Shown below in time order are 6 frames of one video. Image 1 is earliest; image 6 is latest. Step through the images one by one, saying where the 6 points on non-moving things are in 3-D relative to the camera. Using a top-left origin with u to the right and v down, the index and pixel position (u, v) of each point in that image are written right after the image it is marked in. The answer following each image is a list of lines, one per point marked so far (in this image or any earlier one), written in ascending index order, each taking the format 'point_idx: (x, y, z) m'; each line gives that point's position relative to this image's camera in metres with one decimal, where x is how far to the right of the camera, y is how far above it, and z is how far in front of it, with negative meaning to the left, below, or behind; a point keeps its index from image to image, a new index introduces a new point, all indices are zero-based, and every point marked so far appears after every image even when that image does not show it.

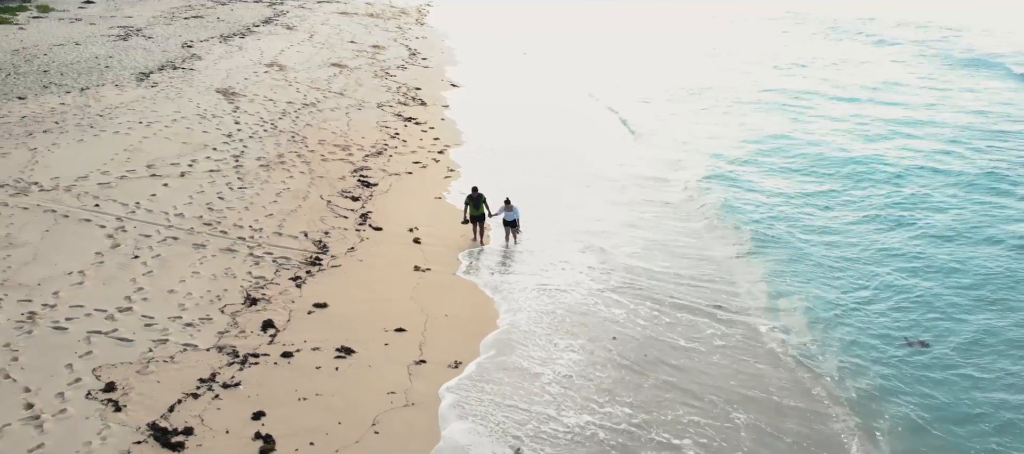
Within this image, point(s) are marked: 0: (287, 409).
0: (-2.6, -2.2, +9.5) m
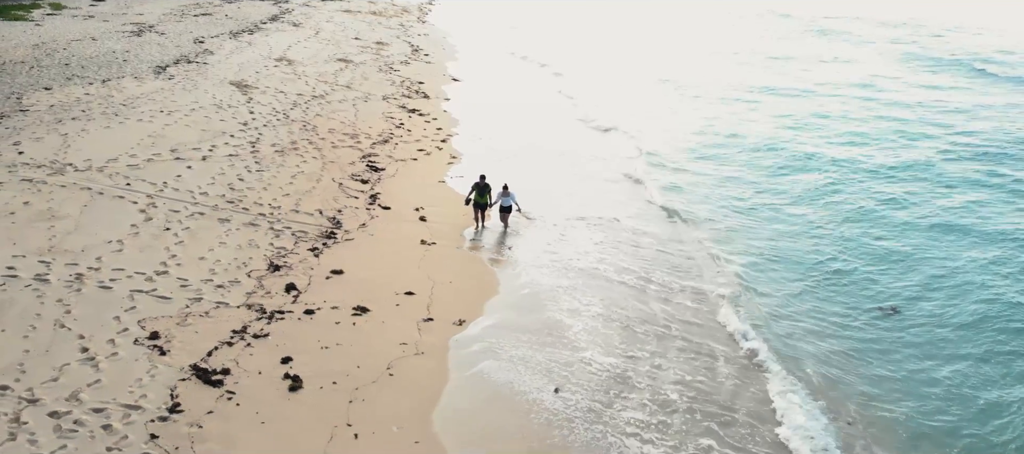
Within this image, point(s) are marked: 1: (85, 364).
0: (-2.7, -1.7, +10.7) m
1: (-5.1, -1.7, +9.7) m
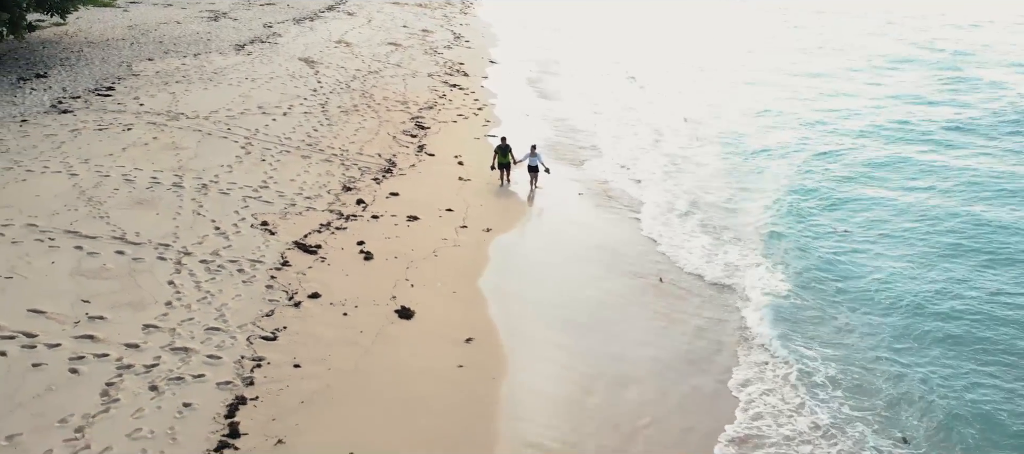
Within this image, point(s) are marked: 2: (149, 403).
0: (-2.4, -0.3, +14.4) m
1: (-4.9, -0.2, +13.5) m
2: (-4.1, -2.0, +9.1) m
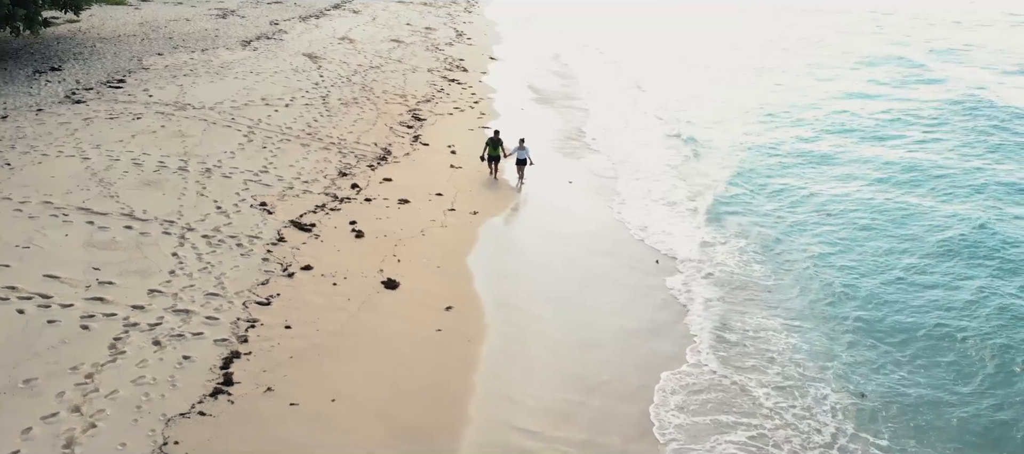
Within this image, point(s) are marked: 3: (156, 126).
0: (-2.7, +0.1, +15.4) m
1: (-5.3, +0.2, +14.5) m
2: (-4.5, -1.6, +10.0) m
3: (-8.4, +2.4, +19.0) m
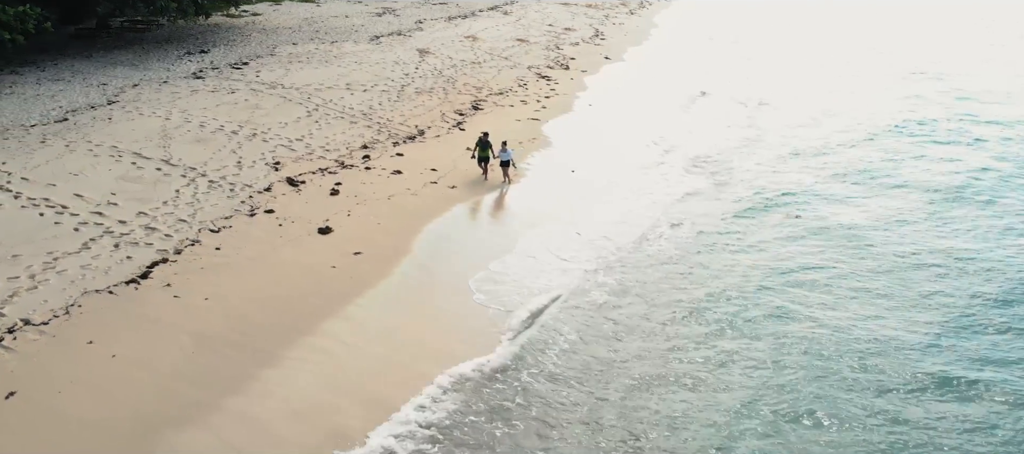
0: (-3.7, +1.0, +18.6) m
1: (-6.3, +1.4, +18.5) m
2: (-7.0, -0.4, +14.0) m
3: (-7.9, +3.7, +23.6) m
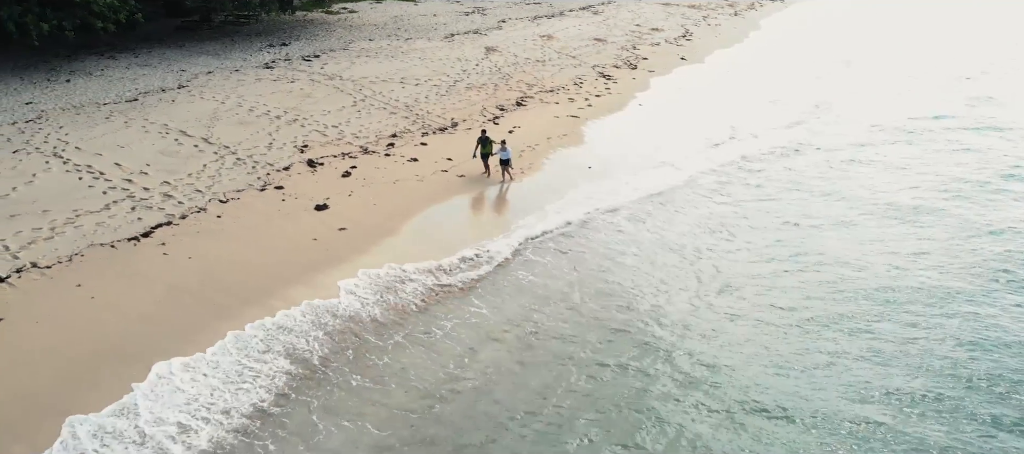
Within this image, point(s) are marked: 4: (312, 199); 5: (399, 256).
0: (-3.7, +1.4, +20.1) m
1: (-6.3, +2.0, +20.4) m
2: (-7.7, +0.3, +16.1) m
3: (-6.8, +4.4, +25.7) m
4: (-4.5, +0.6, +18.0) m
5: (-2.2, -0.6, +16.2) m
